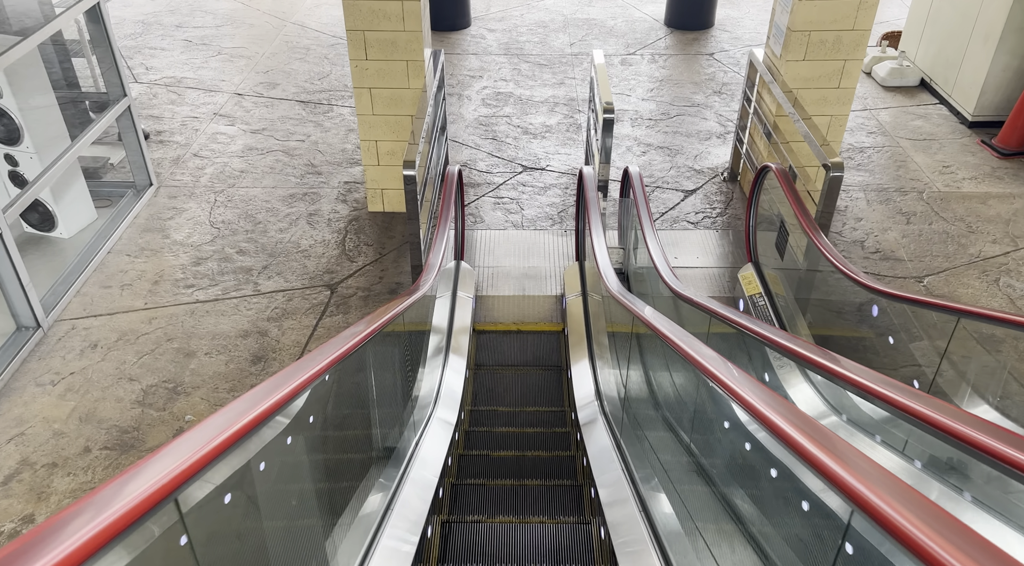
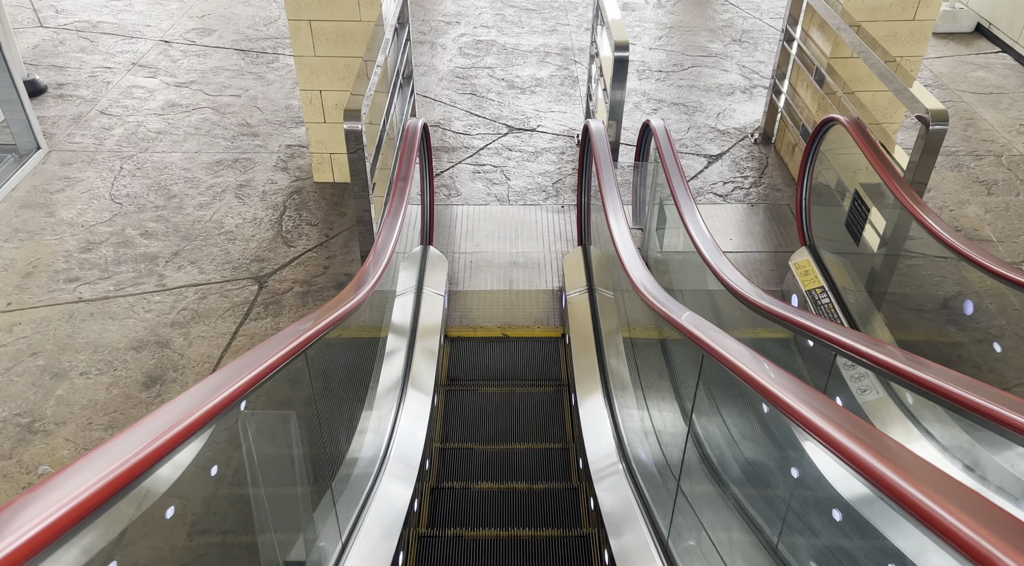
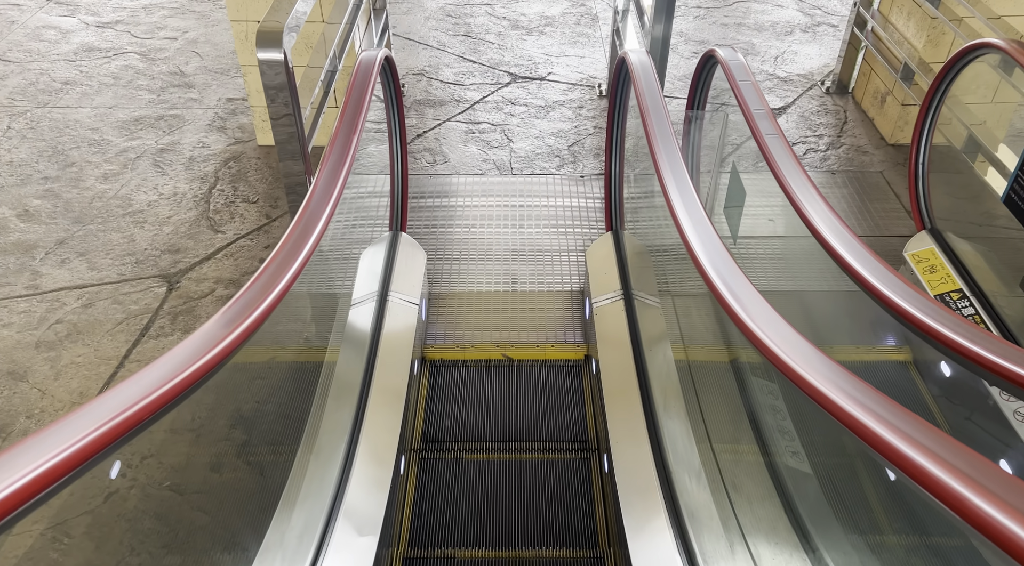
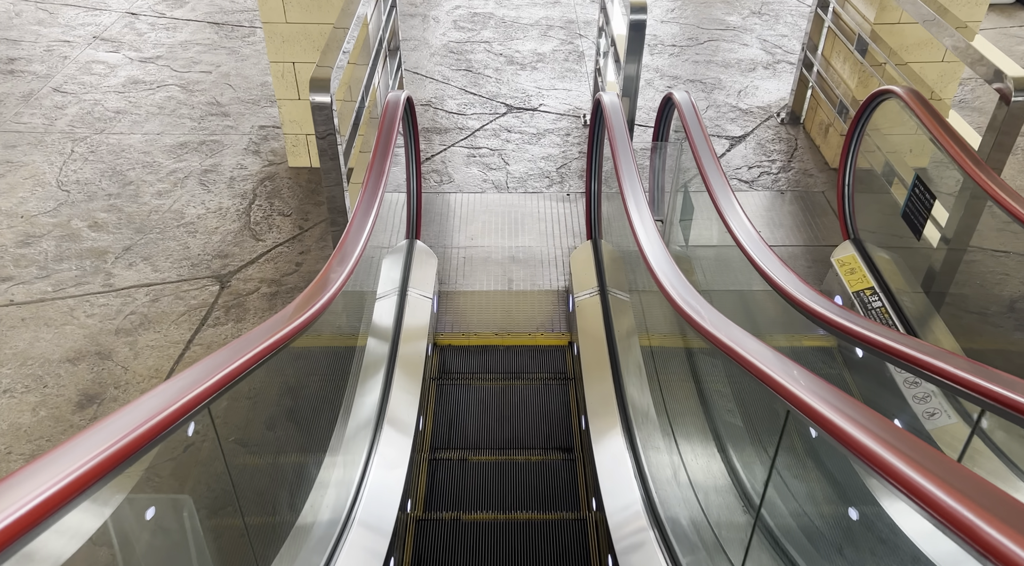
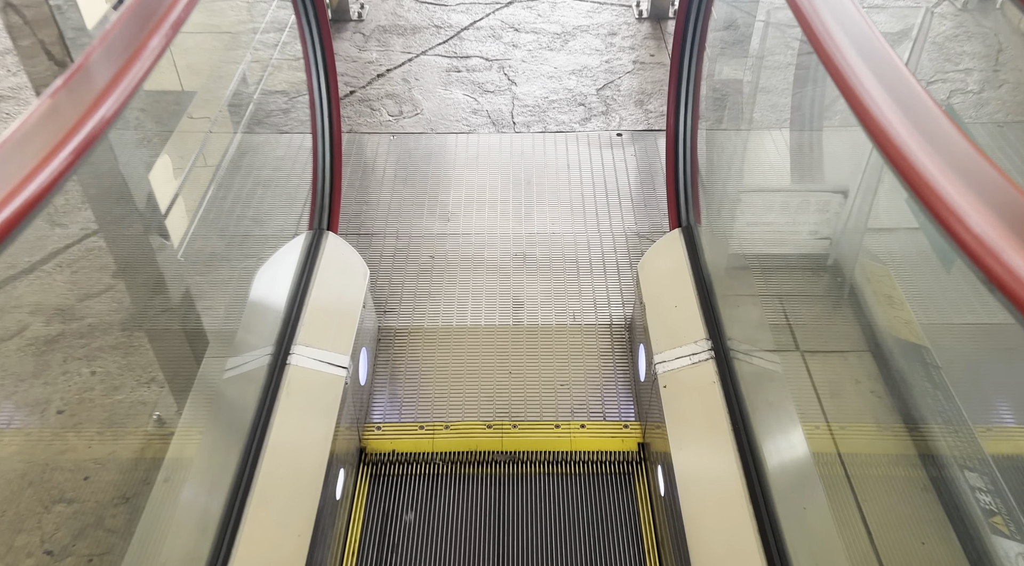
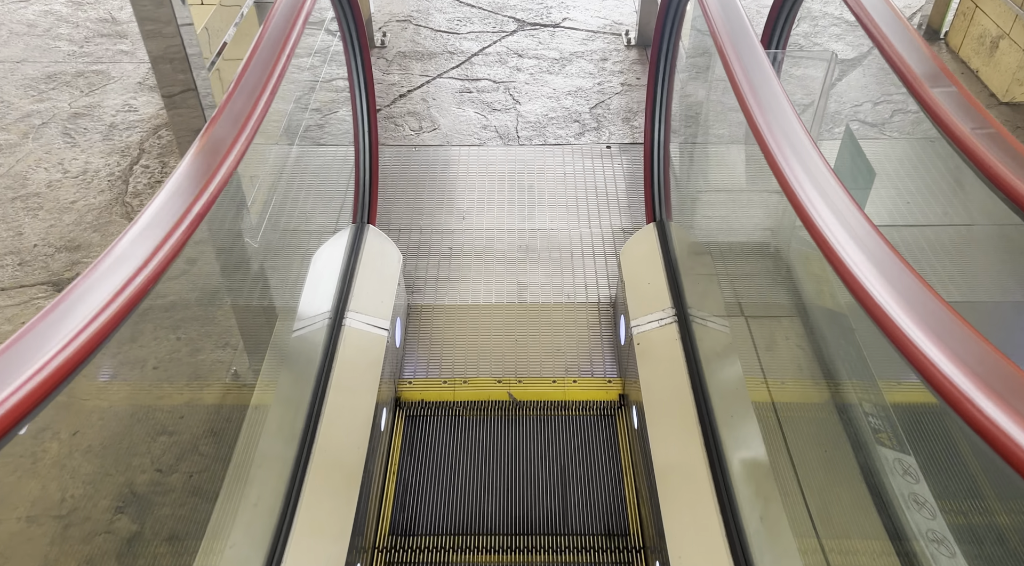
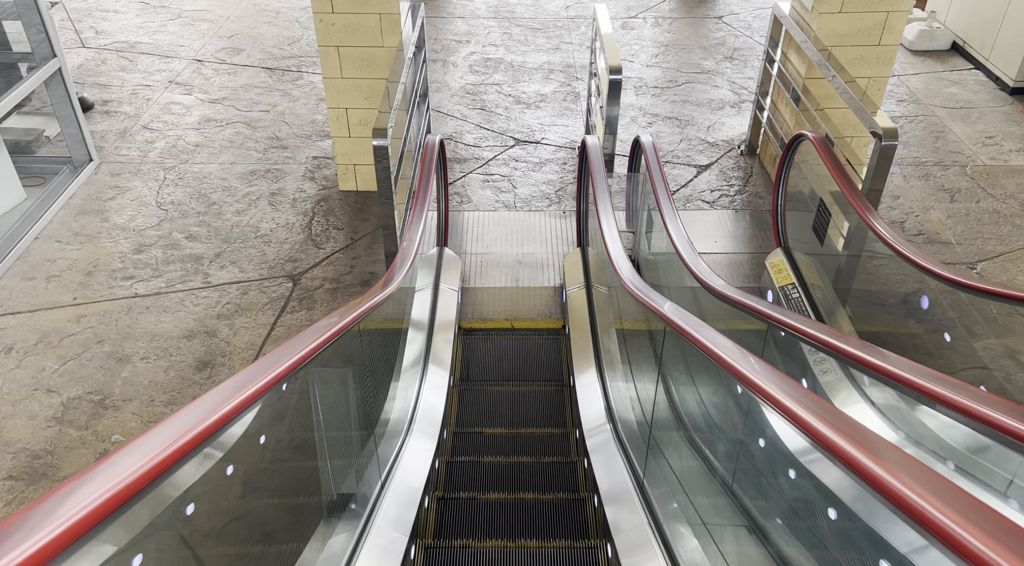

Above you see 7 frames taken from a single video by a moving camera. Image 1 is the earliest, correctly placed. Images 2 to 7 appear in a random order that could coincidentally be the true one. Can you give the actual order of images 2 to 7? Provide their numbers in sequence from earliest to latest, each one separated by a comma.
7, 2, 4, 3, 6, 5
